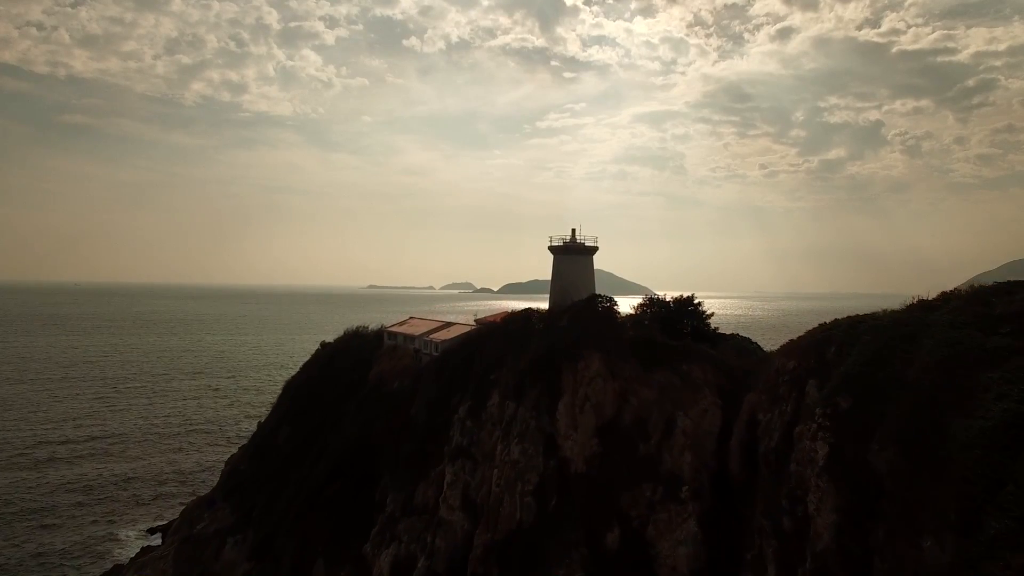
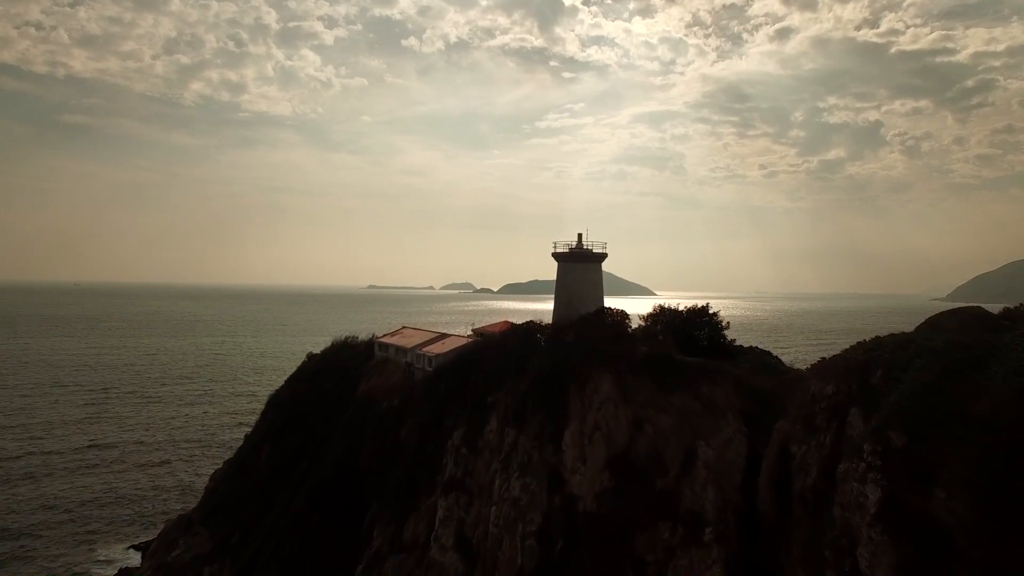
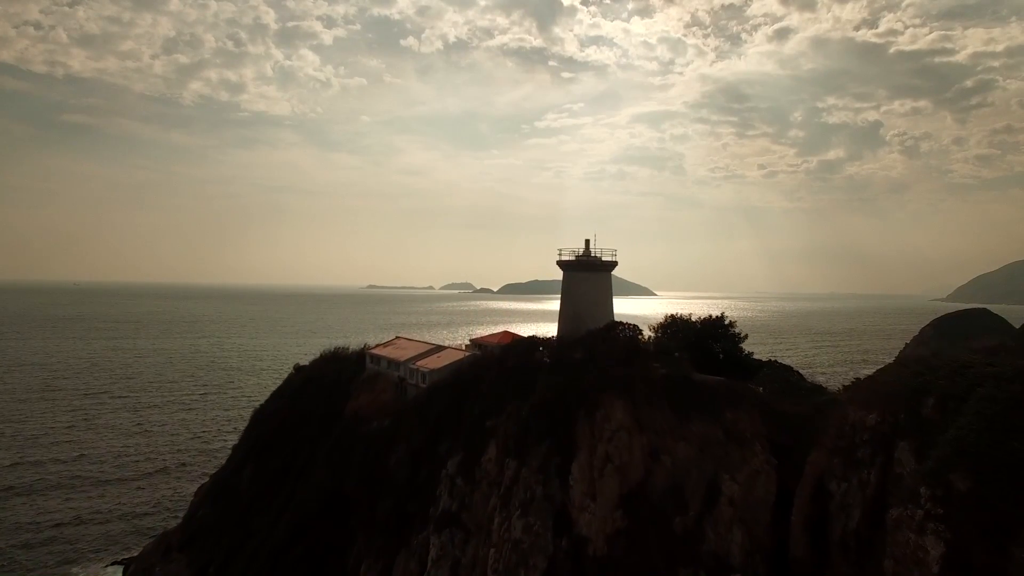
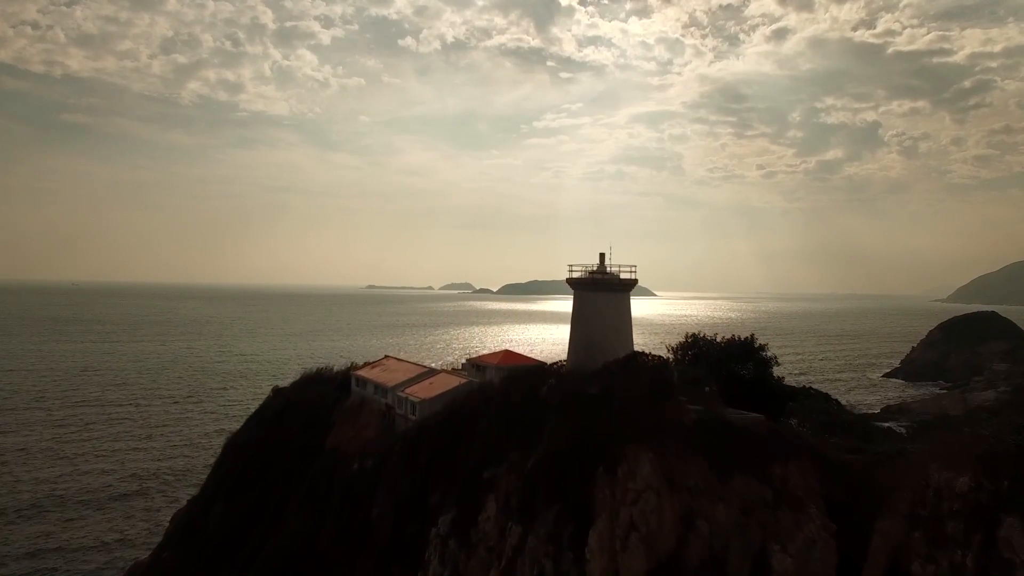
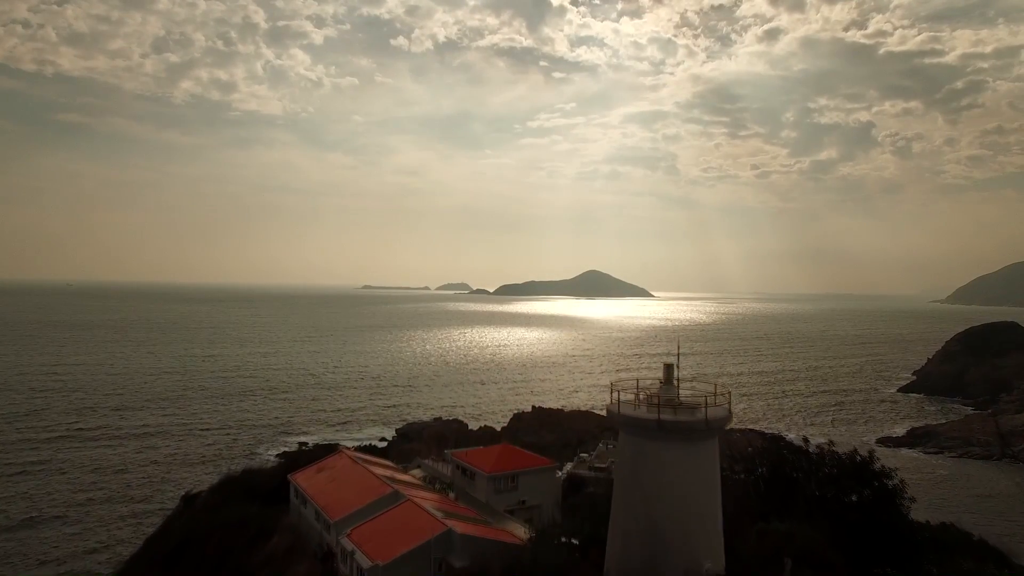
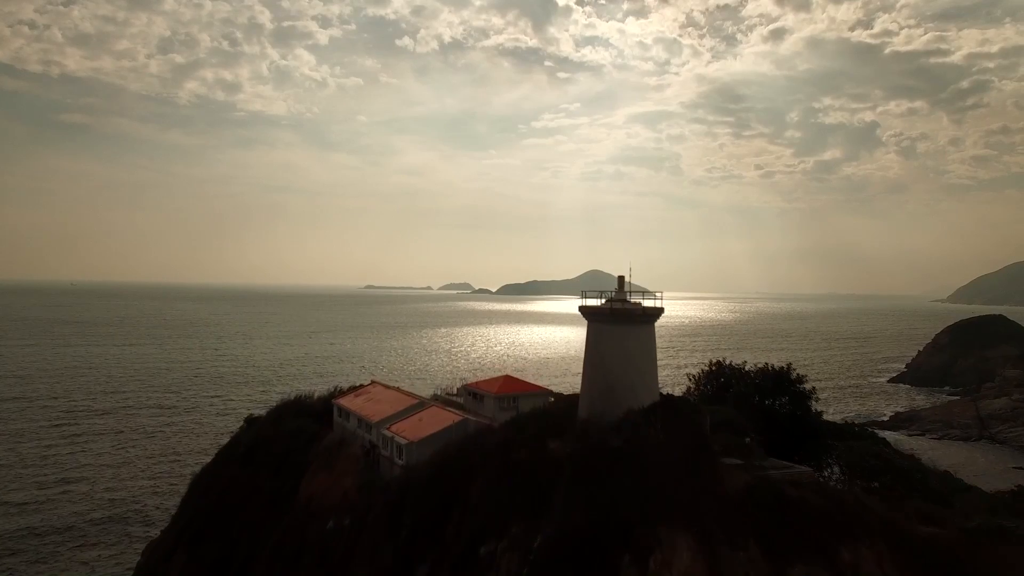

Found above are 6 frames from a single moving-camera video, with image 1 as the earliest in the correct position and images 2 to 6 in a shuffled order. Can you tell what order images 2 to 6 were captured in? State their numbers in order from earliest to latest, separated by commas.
2, 3, 4, 6, 5
